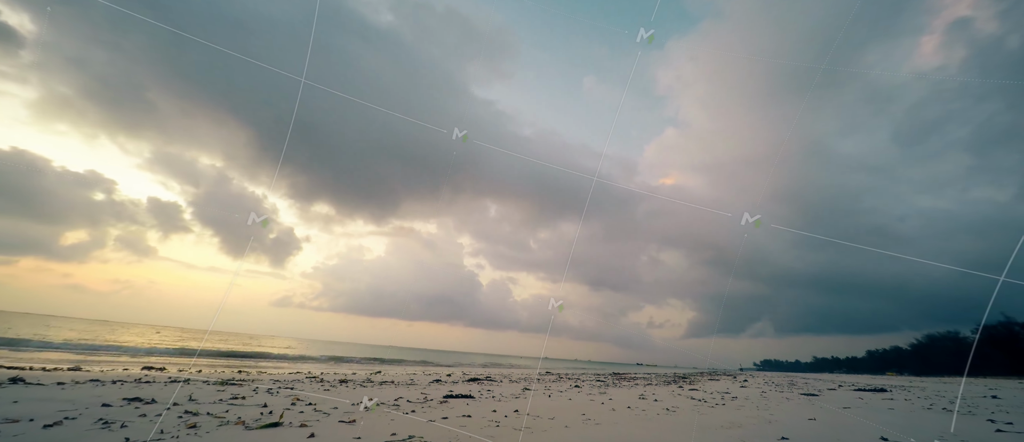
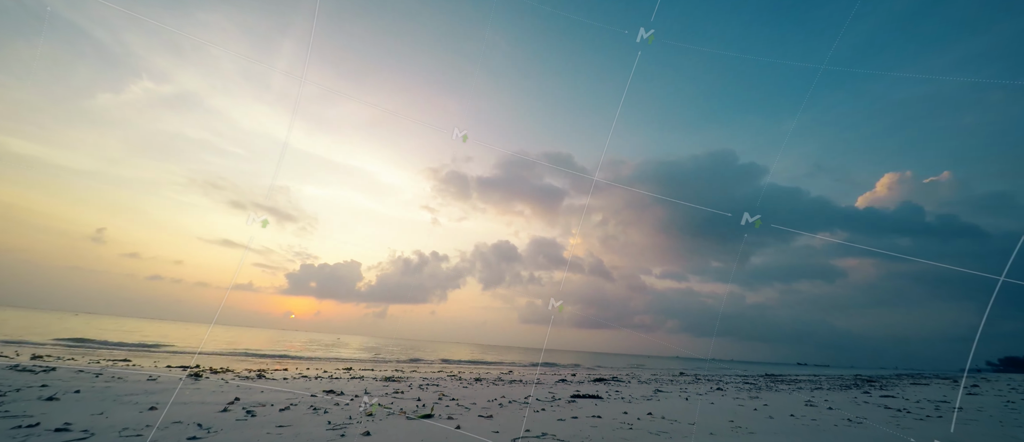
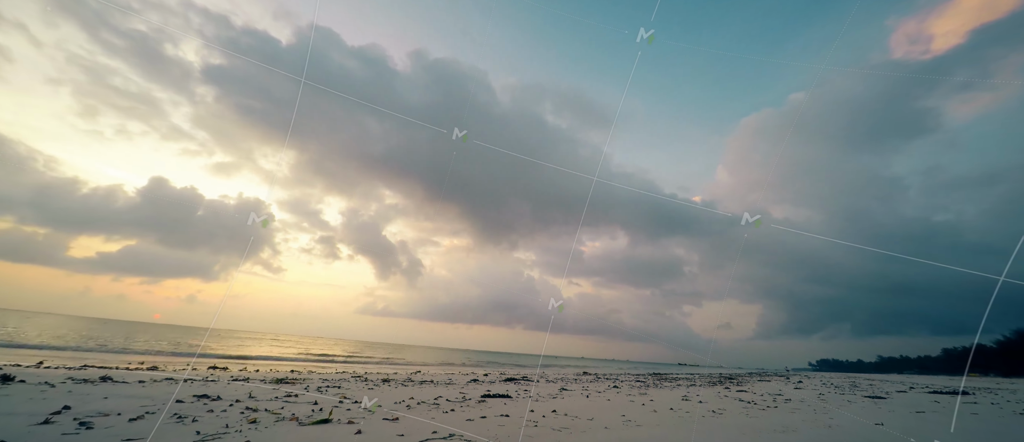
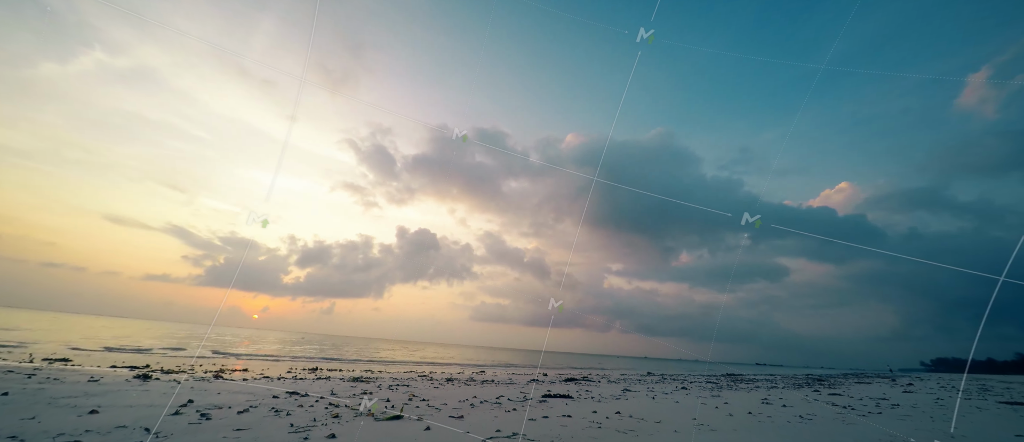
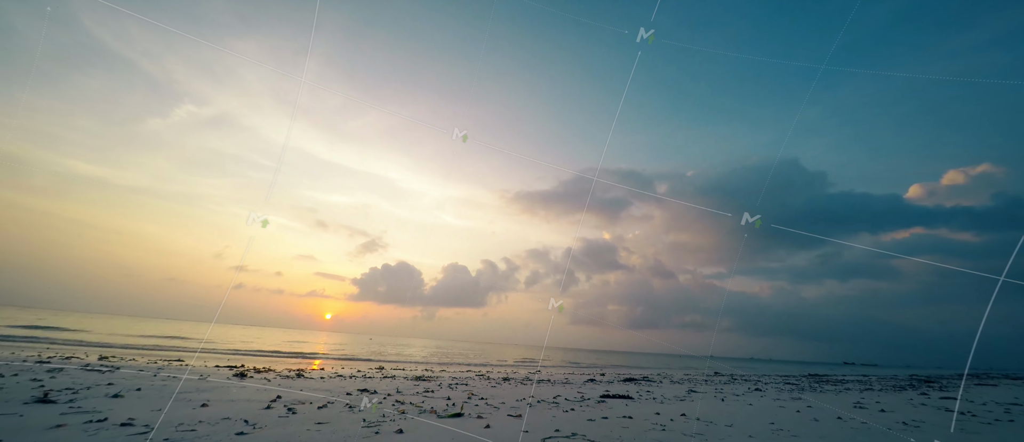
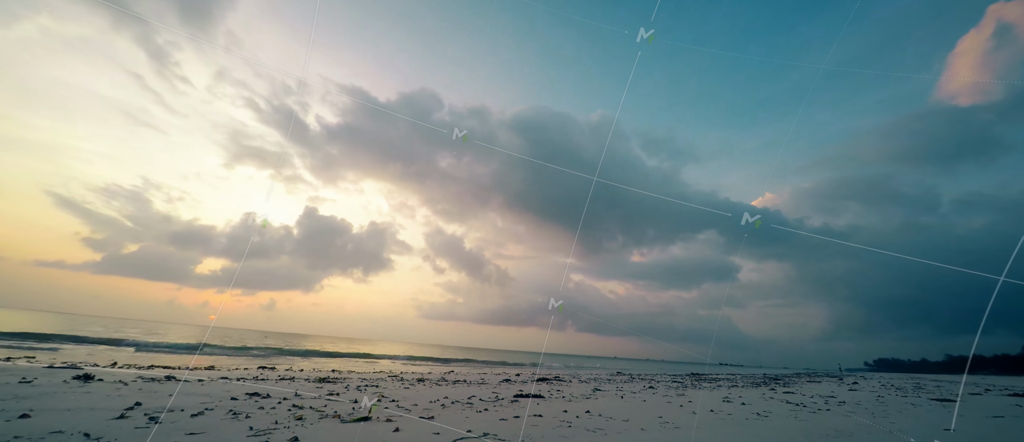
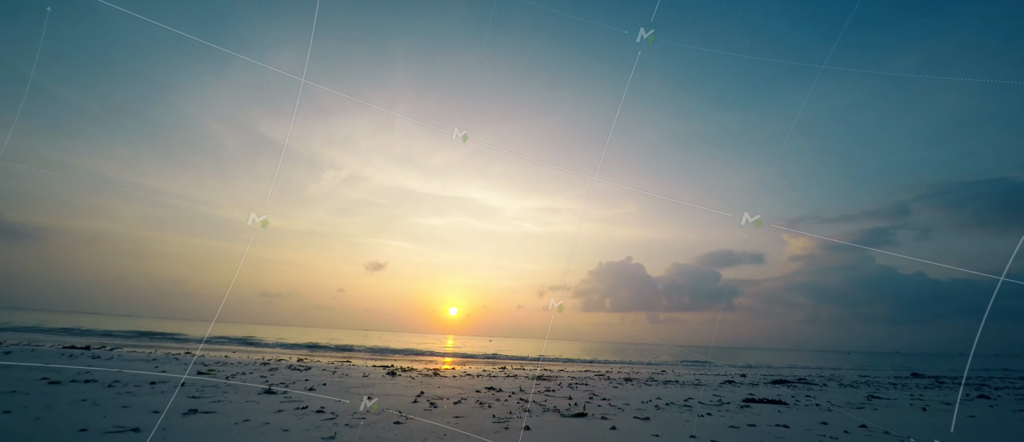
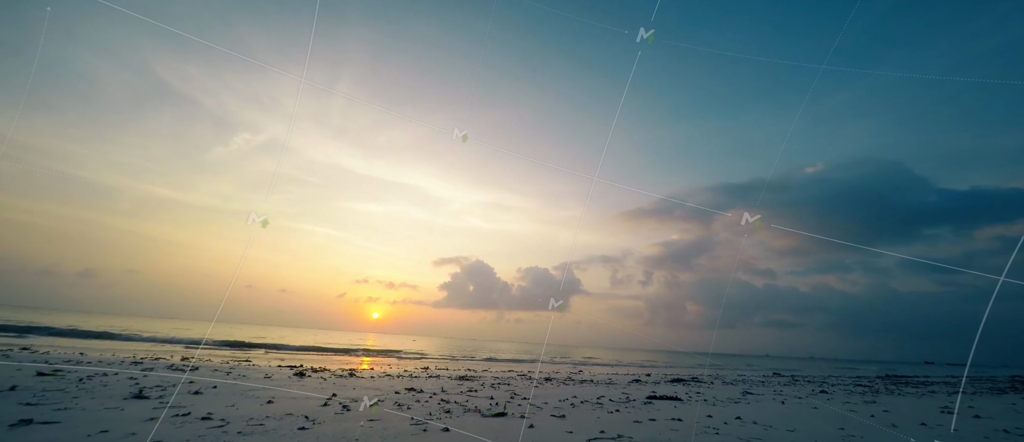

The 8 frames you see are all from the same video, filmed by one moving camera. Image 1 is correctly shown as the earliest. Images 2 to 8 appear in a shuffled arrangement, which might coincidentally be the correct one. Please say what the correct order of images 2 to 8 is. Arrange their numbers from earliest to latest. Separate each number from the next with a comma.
3, 6, 4, 2, 5, 8, 7
